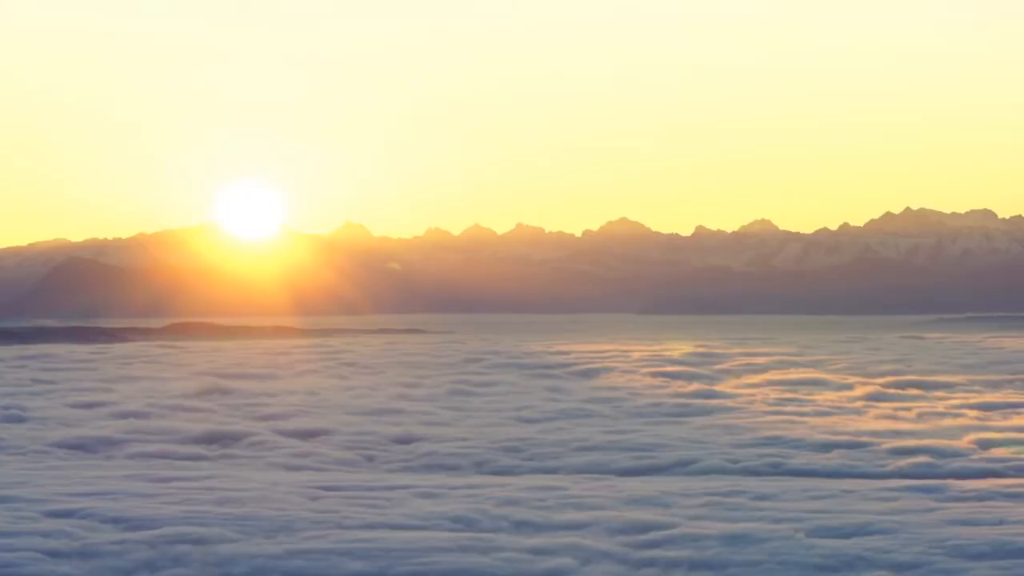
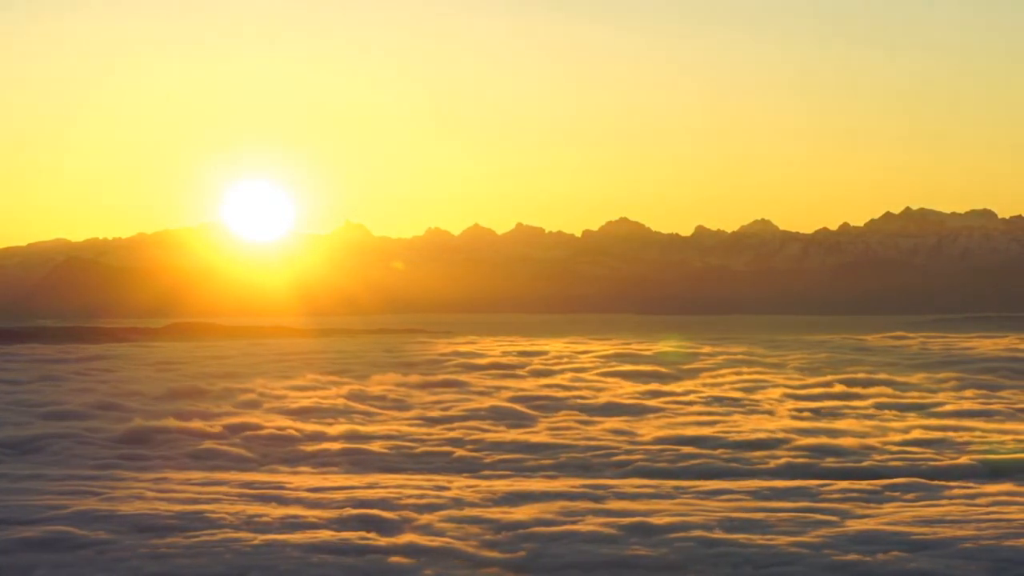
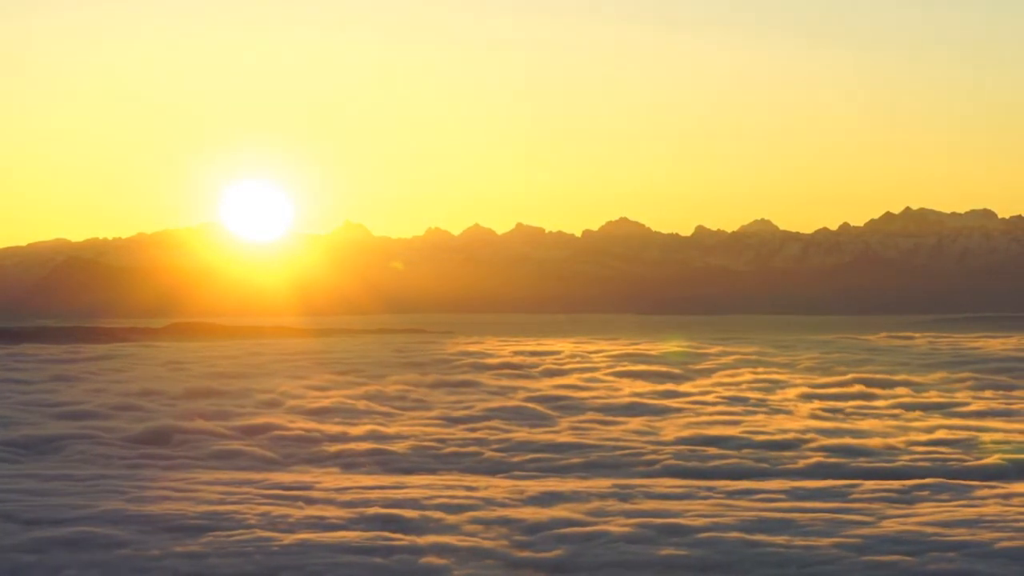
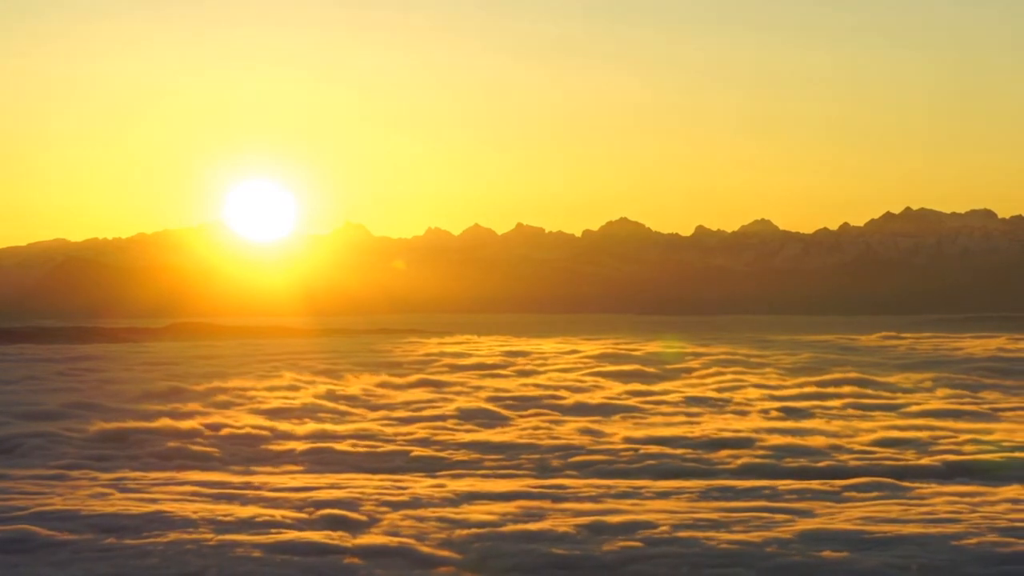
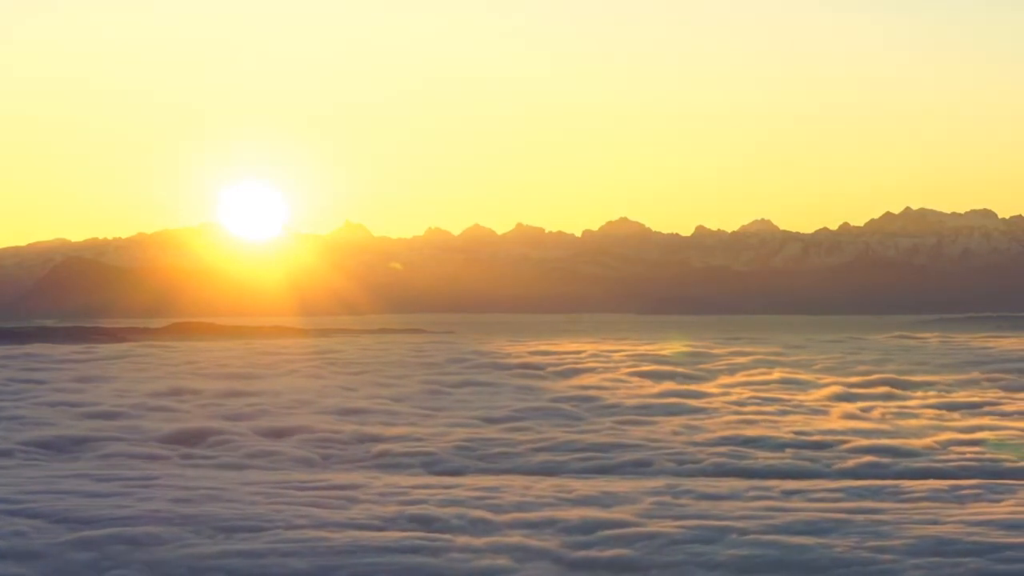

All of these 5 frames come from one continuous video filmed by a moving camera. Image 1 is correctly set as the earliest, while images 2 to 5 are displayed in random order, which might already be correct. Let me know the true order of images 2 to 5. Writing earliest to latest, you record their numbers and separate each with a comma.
5, 3, 2, 4
